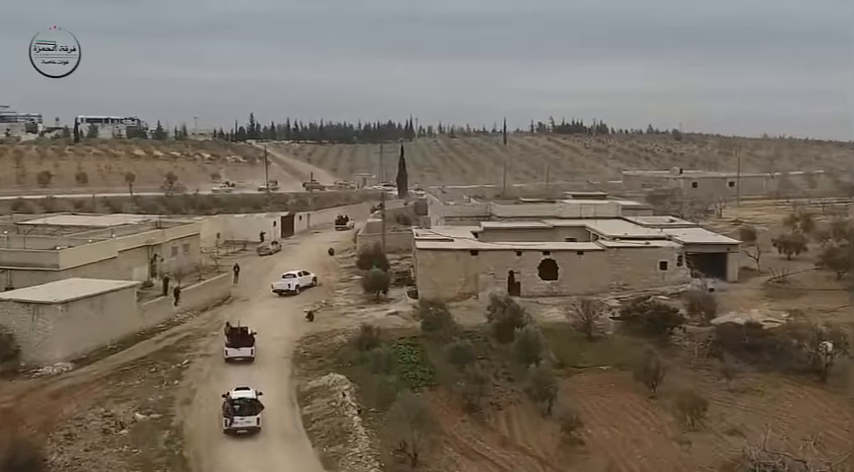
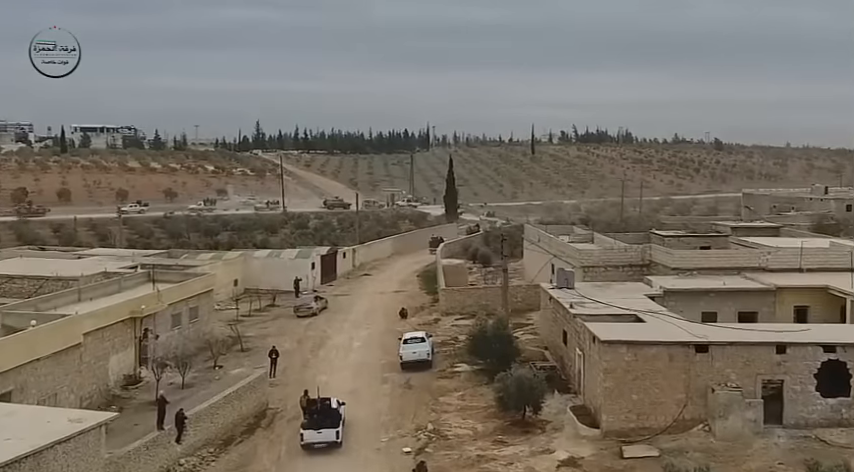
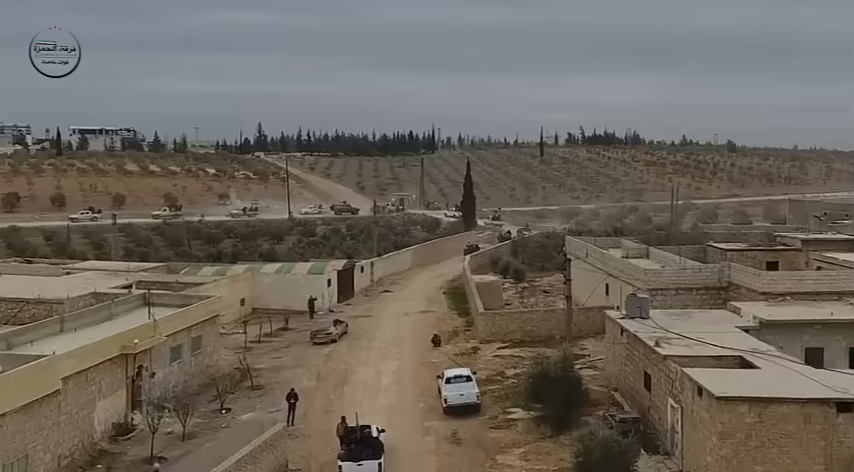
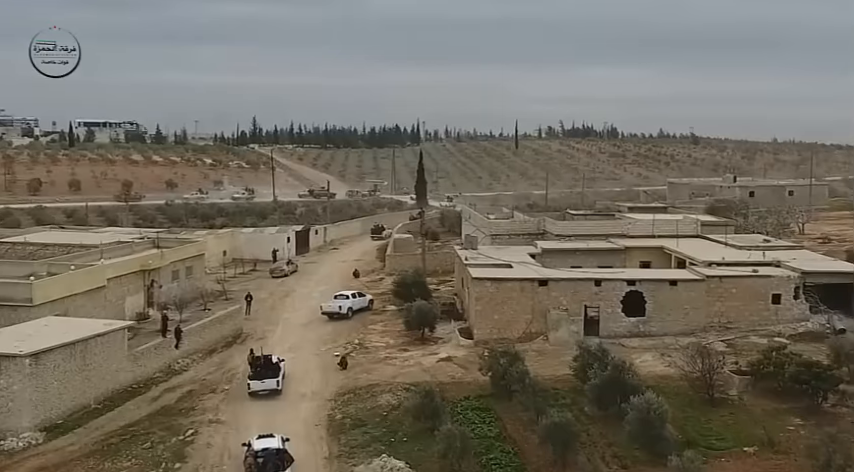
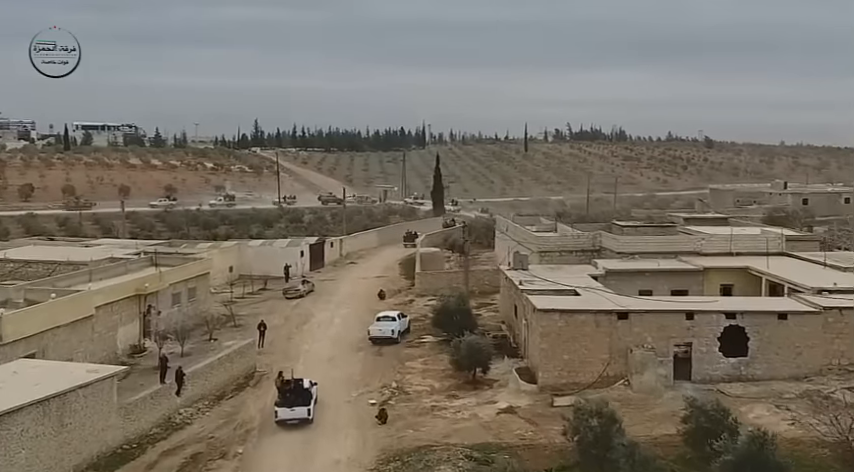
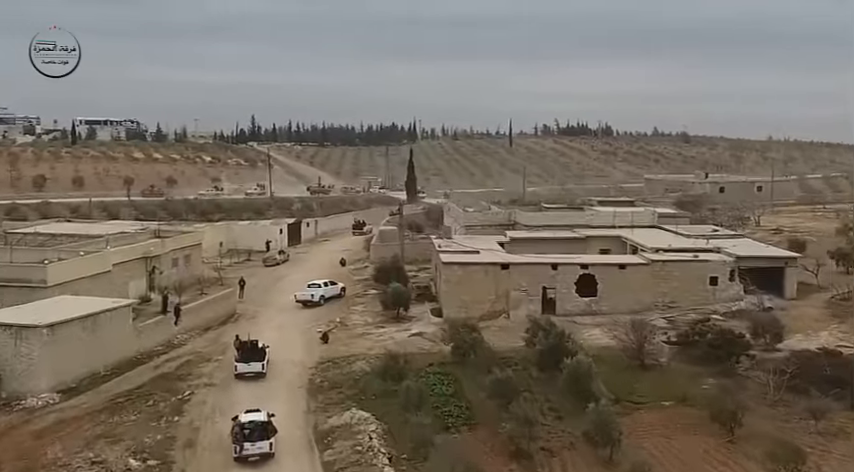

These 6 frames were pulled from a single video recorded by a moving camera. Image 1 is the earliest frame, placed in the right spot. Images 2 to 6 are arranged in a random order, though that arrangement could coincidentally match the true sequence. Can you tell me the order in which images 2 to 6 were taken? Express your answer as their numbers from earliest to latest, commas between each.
6, 4, 5, 2, 3
